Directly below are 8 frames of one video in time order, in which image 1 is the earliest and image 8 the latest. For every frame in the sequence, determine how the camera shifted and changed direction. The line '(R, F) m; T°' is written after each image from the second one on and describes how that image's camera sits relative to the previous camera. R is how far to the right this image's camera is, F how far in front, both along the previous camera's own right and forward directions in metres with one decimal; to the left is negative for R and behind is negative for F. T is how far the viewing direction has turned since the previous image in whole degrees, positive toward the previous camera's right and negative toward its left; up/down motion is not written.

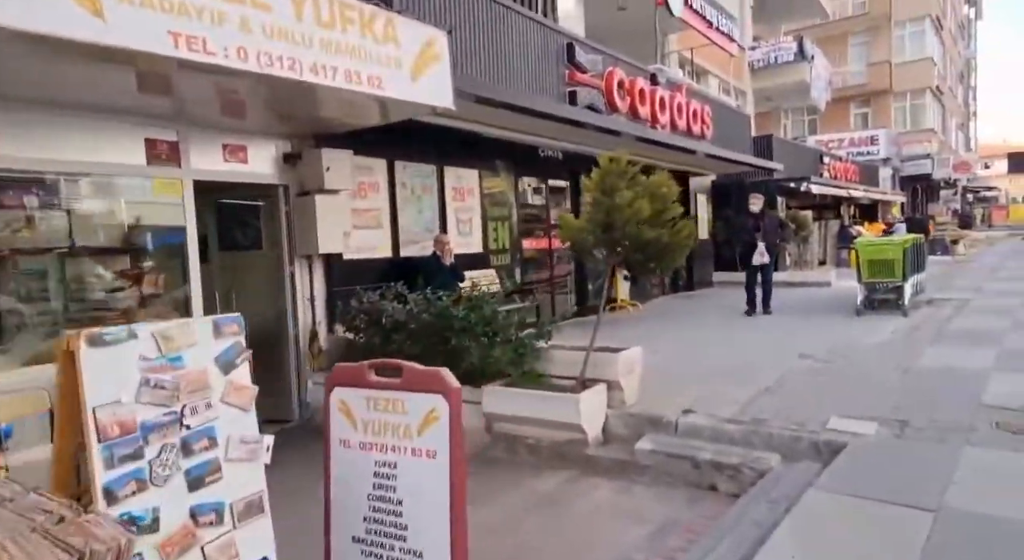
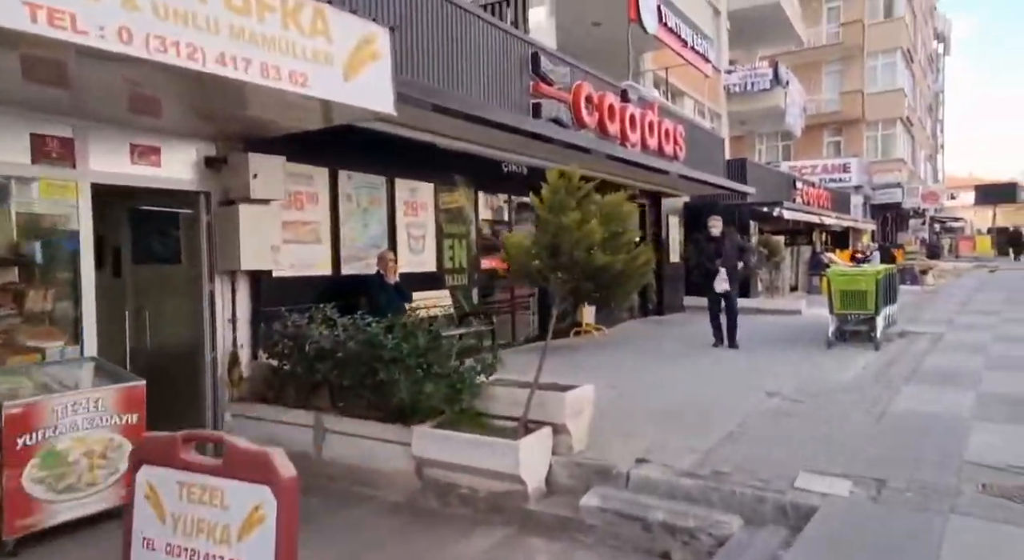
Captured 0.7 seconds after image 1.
(+0.2, +0.5) m; +2°
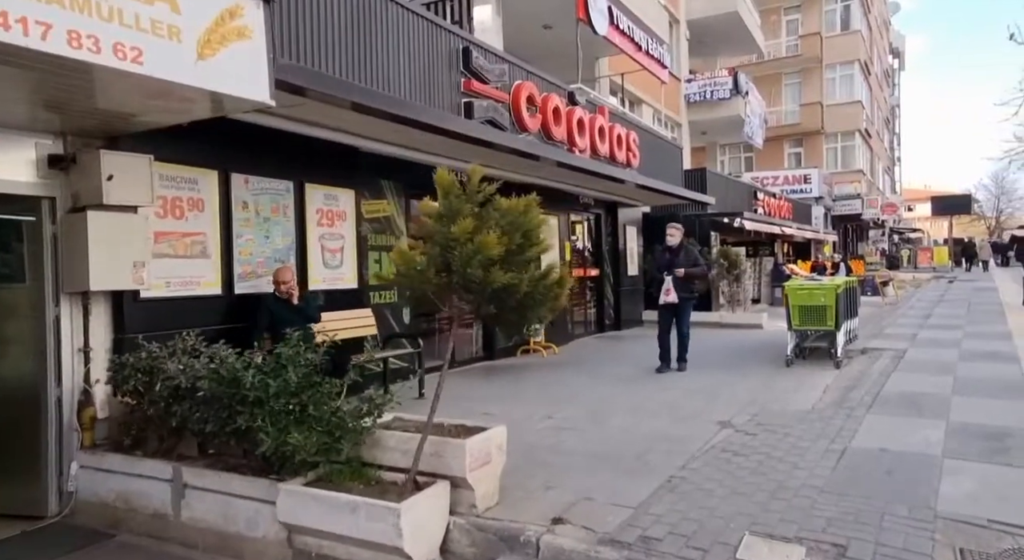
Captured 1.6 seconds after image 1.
(+0.4, +0.7) m; +3°
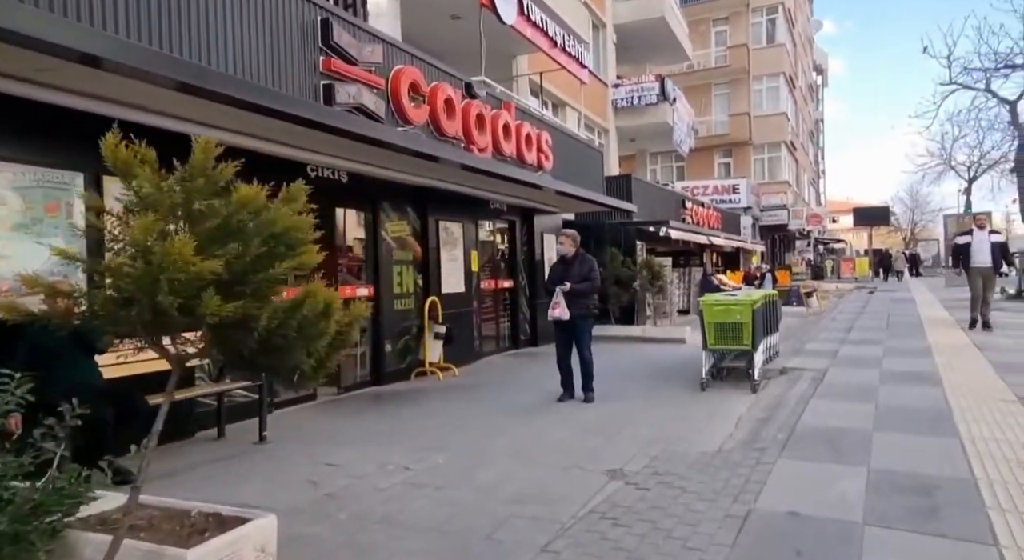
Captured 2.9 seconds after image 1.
(+0.6, +1.0) m; +5°
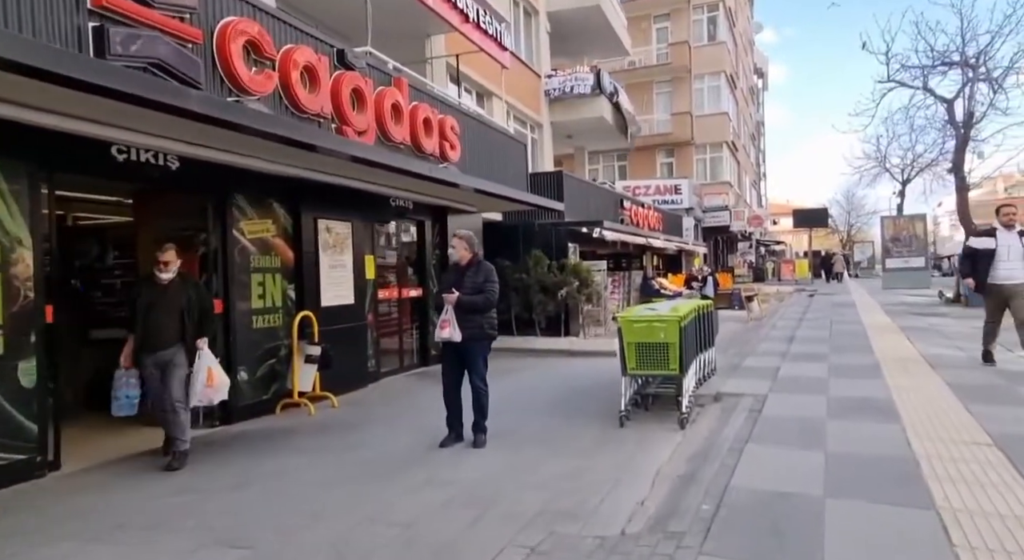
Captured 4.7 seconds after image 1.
(+0.7, +1.5) m; +4°
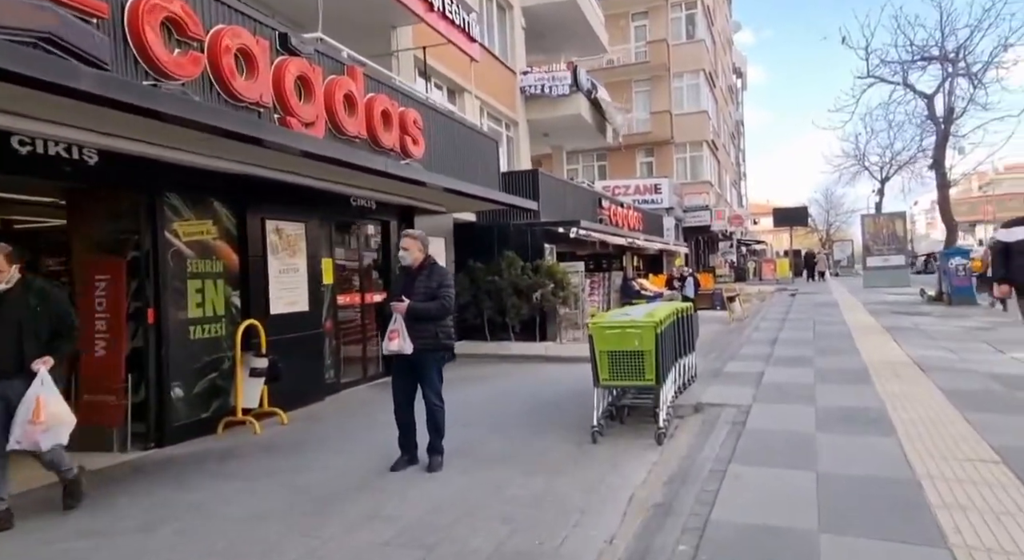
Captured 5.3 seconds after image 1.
(+0.2, +0.6) m; +1°
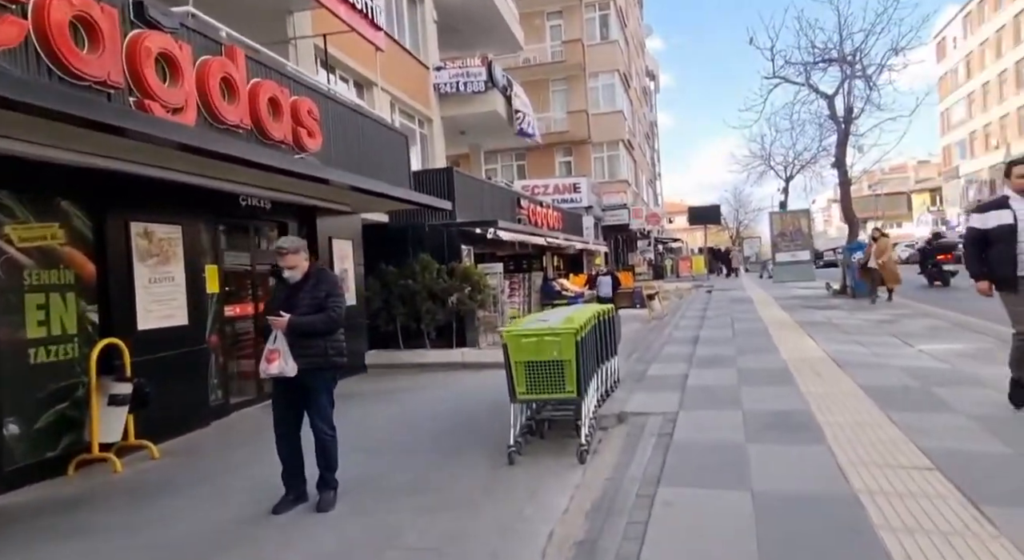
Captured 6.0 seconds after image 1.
(+0.2, +0.6) m; +7°
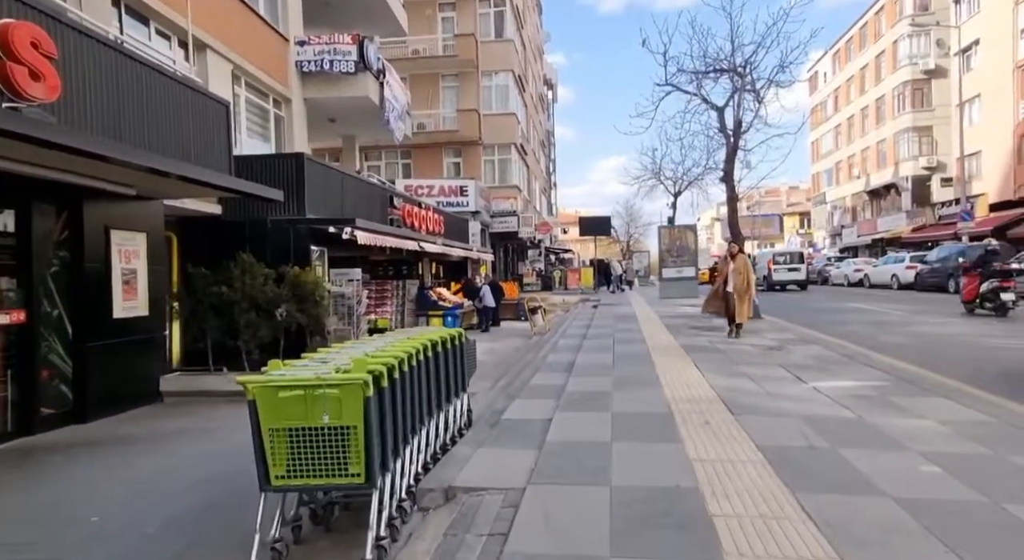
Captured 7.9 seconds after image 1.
(+0.8, +1.9) m; +9°
